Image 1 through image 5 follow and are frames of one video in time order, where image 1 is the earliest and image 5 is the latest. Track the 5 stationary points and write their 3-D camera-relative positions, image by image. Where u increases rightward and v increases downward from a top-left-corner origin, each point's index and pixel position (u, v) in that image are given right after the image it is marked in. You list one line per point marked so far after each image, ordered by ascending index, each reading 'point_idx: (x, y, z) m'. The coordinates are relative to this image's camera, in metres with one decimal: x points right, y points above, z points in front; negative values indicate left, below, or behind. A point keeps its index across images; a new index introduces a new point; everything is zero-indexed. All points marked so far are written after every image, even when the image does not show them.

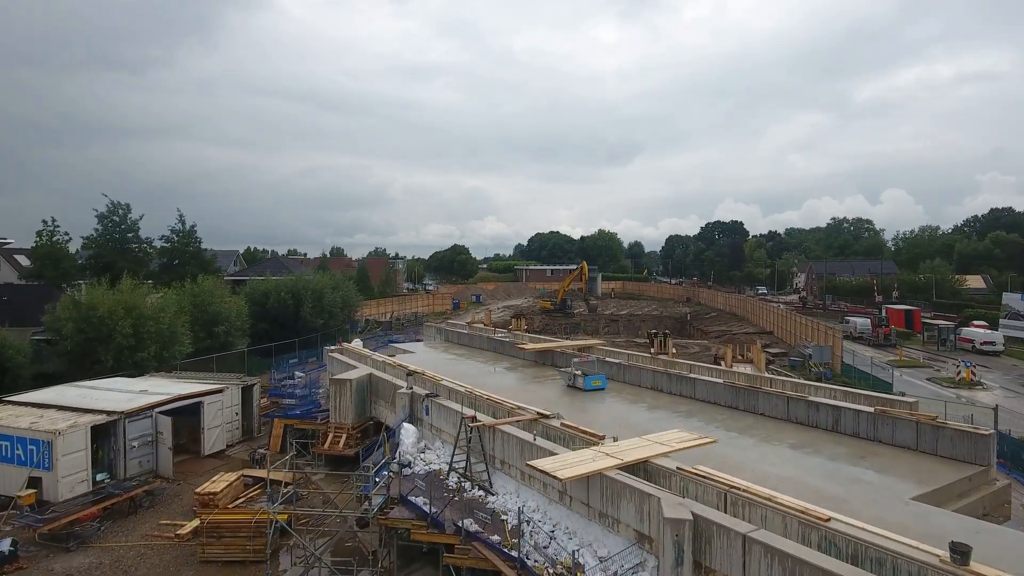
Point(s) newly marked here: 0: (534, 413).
0: (+0.4, -2.2, +11.6) m
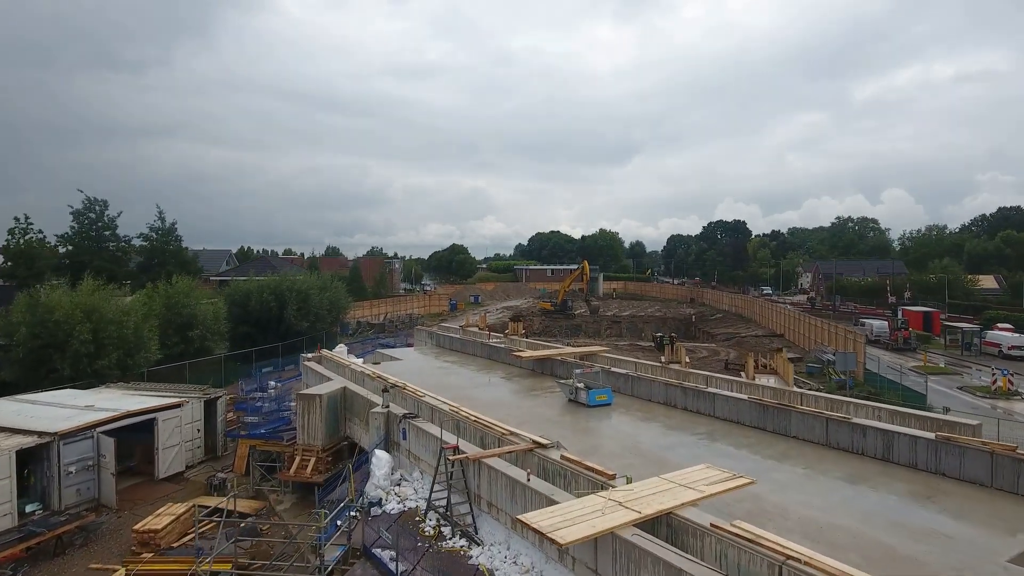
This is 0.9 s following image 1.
0: (+0.2, -2.3, +9.6) m
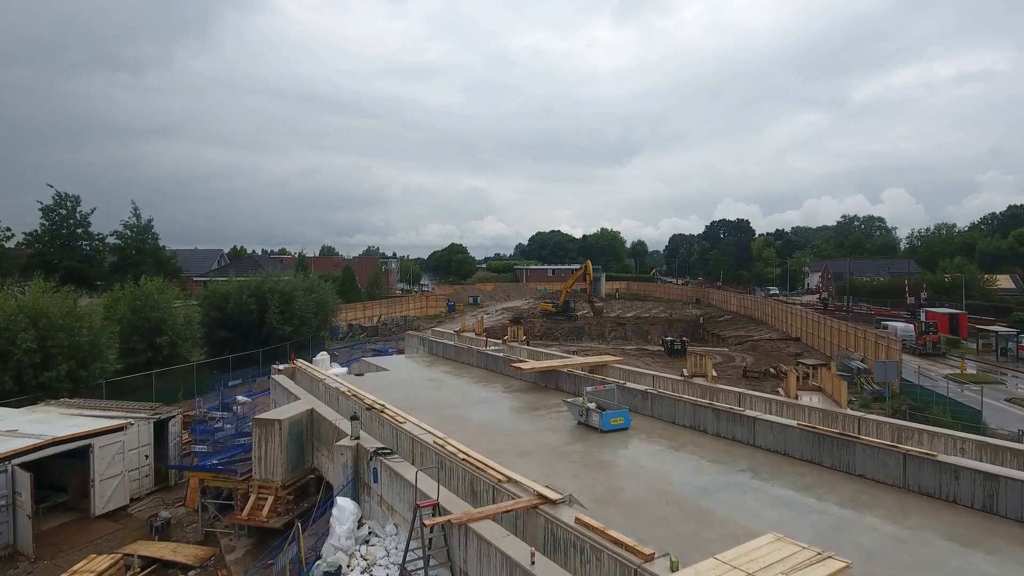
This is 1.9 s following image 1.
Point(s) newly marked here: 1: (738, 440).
0: (+0.2, -2.3, +7.4) m
1: (+4.0, -2.7, +11.6) m
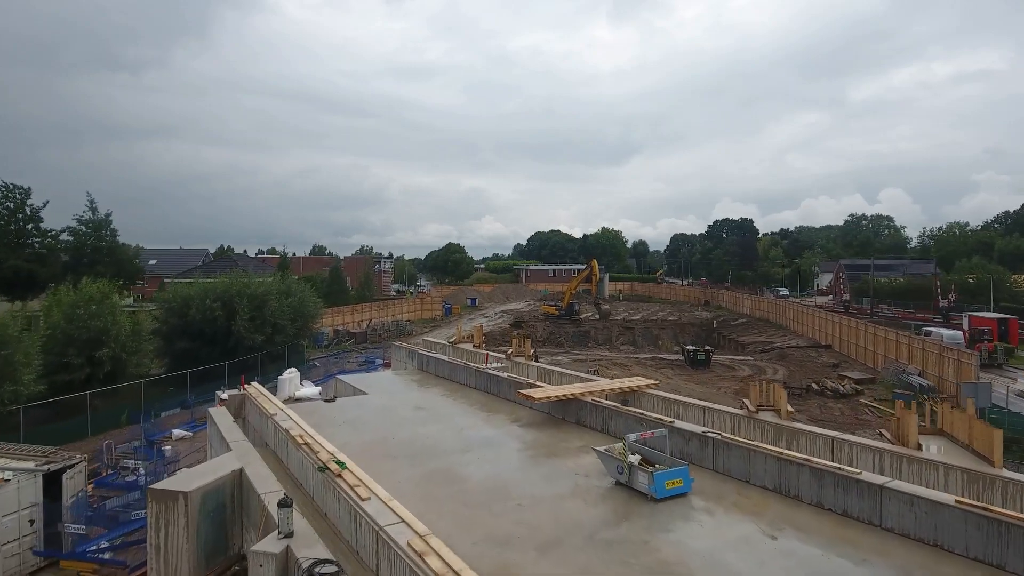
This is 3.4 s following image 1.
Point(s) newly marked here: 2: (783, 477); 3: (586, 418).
0: (+0.4, -2.4, +3.8) m
1: (+4.2, -2.8, +8.0) m
2: (+3.7, -2.6, +8.8) m
3: (+1.4, -2.5, +12.5) m
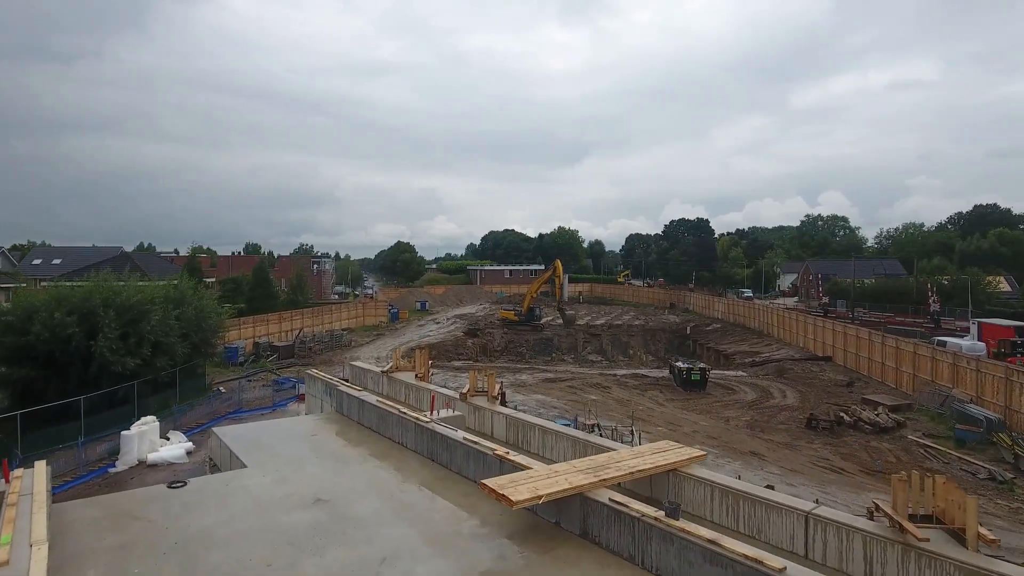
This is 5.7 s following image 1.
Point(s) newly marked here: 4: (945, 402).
0: (+0.6, -2.7, -1.5) m
1: (+4.1, -3.0, +3.0) m
2: (+3.5, -2.8, +3.7) m
3: (+1.0, -2.7, +7.3) m
4: (+12.8, -3.3, +19.3) m
